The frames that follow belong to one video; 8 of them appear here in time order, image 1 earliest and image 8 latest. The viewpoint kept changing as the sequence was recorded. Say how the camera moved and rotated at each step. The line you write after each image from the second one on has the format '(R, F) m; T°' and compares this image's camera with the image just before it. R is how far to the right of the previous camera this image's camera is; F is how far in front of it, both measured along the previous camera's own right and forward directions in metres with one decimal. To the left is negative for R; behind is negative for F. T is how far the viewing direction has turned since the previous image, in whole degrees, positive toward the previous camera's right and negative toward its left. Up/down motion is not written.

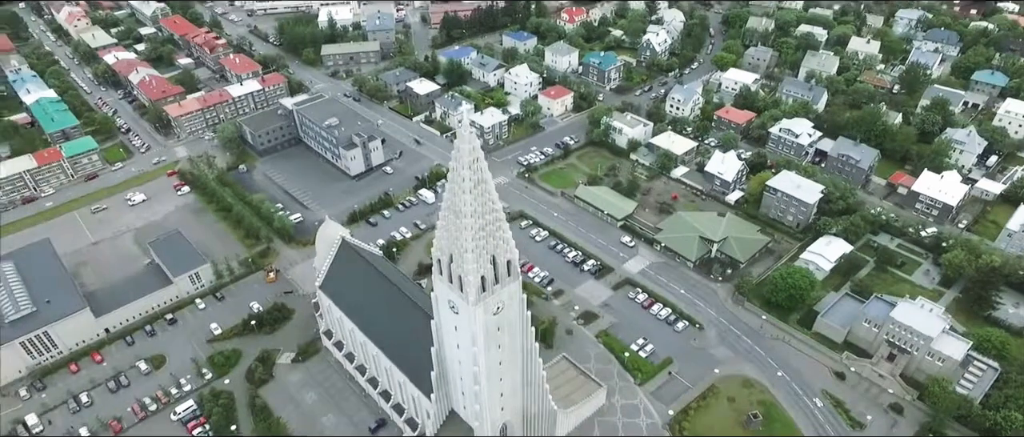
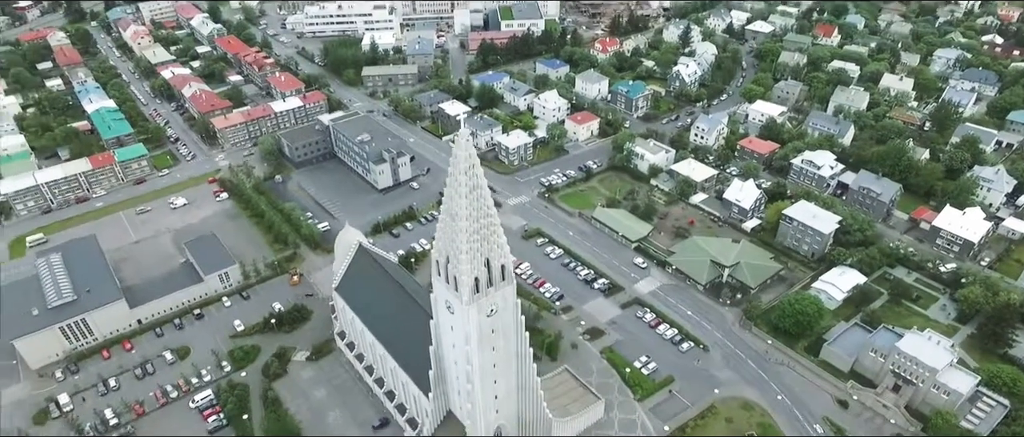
(+1.6, -1.1) m; -4°
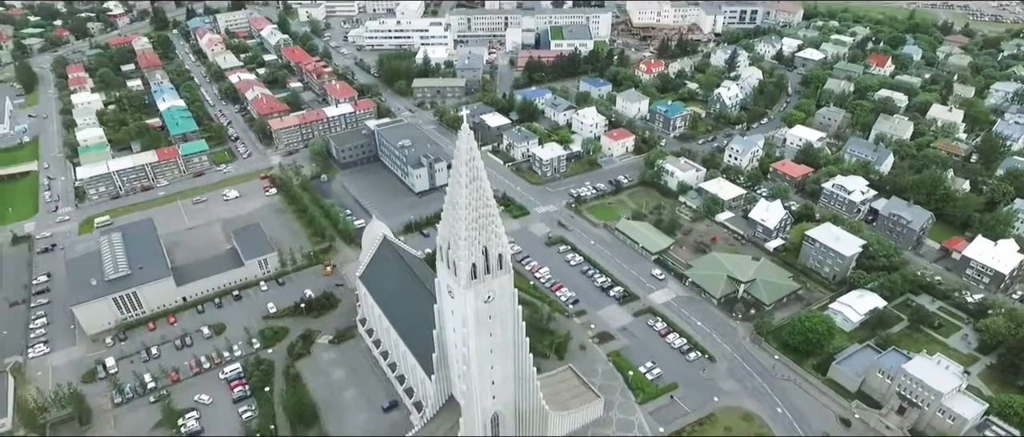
(+2.1, -1.4) m; -5°
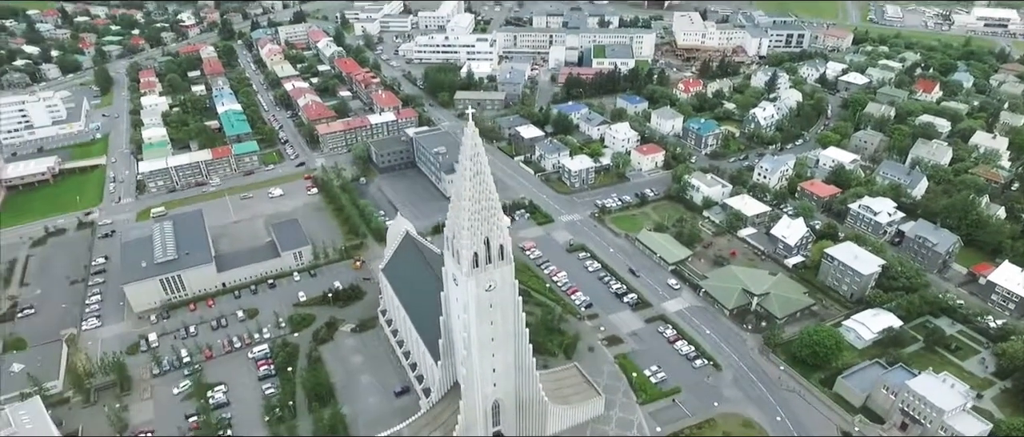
(+1.9, -1.5) m; -4°
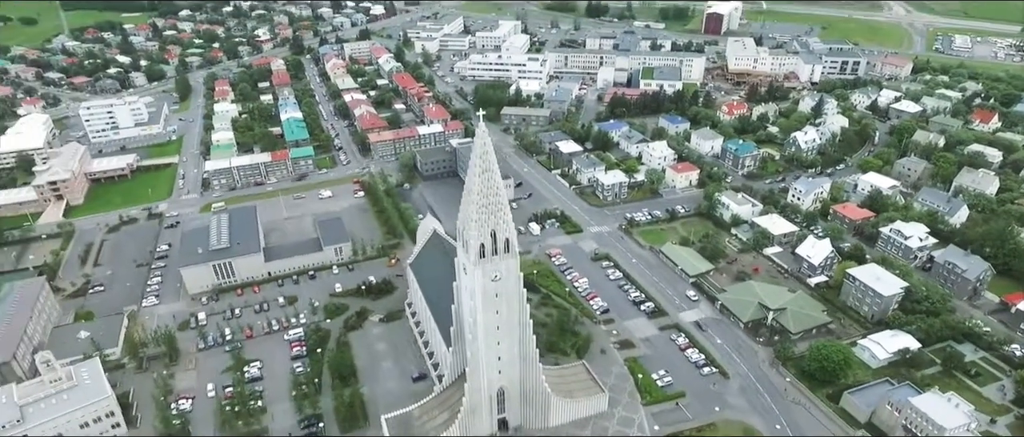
(+2.3, -1.8) m; -5°
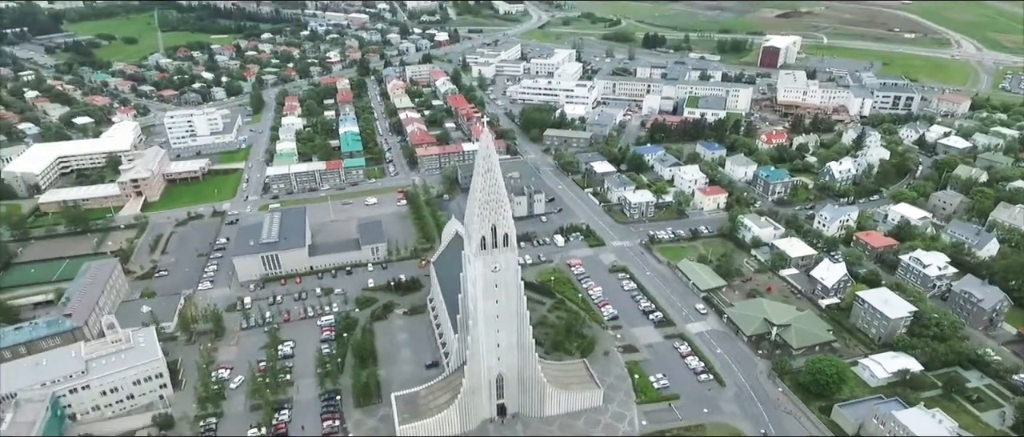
(+3.0, -2.7) m; -6°
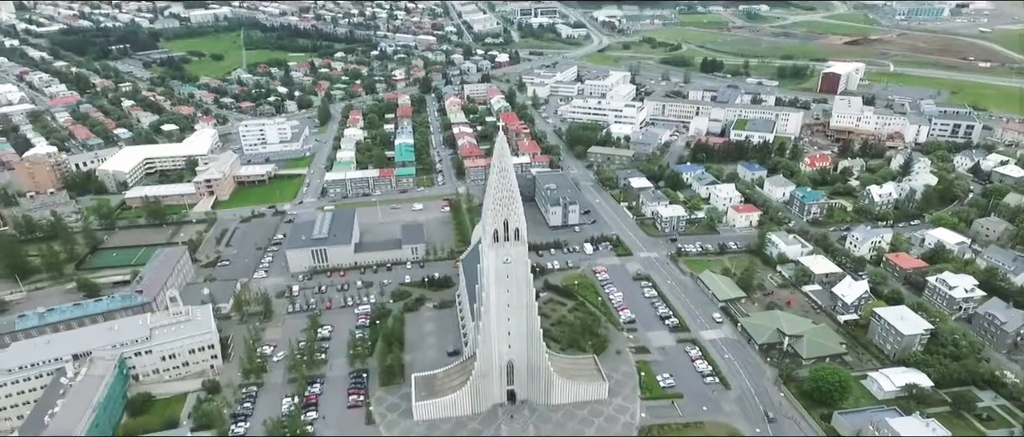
(+2.7, -2.6) m; -6°
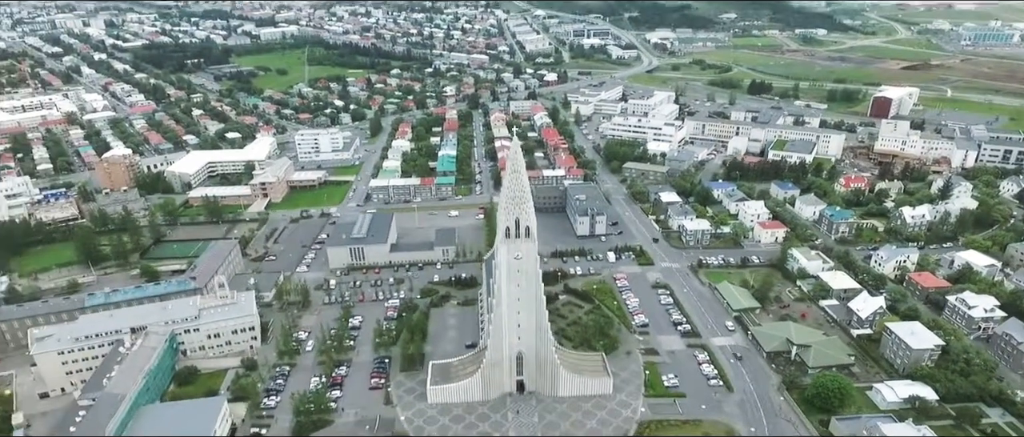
(+2.3, -2.4) m; -5°
